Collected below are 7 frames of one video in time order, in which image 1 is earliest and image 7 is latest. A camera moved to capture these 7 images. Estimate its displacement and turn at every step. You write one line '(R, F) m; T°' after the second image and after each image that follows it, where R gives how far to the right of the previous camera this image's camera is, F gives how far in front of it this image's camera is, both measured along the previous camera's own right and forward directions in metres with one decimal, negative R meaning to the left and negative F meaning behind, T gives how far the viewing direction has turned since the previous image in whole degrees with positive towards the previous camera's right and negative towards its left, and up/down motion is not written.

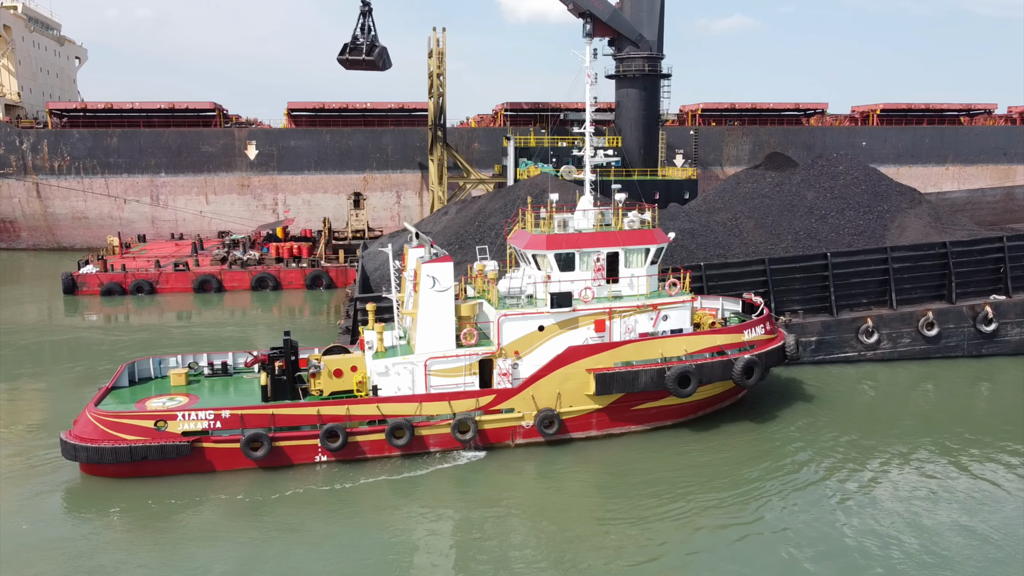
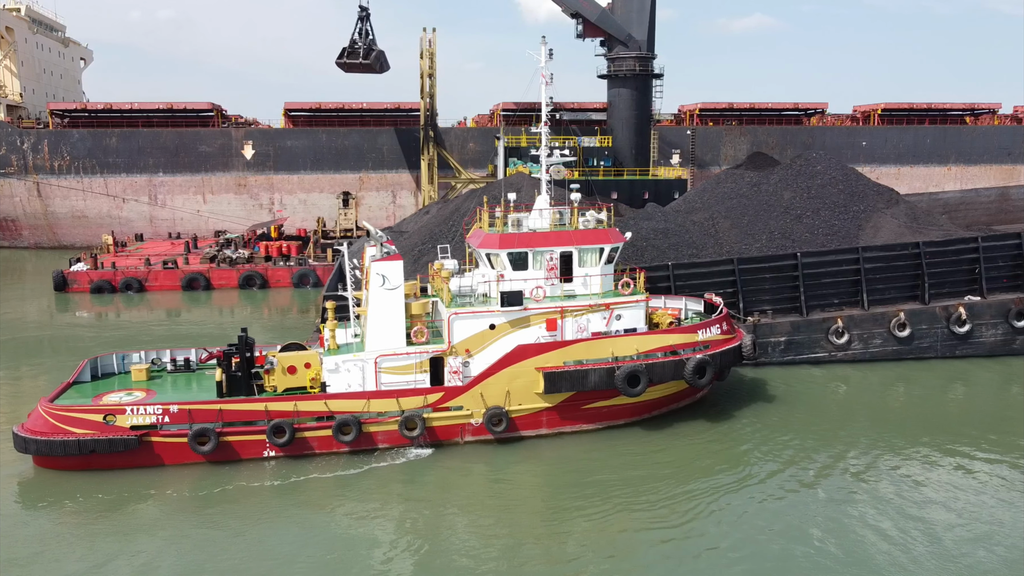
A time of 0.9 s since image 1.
(+0.9, -0.1) m; -1°
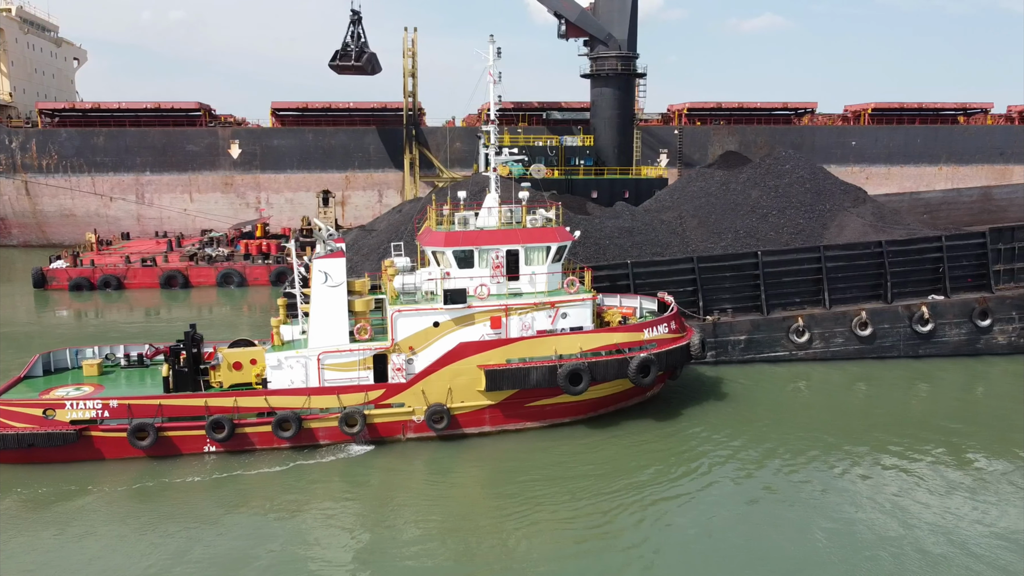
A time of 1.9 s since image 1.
(+0.9, 0.0) m; 0°
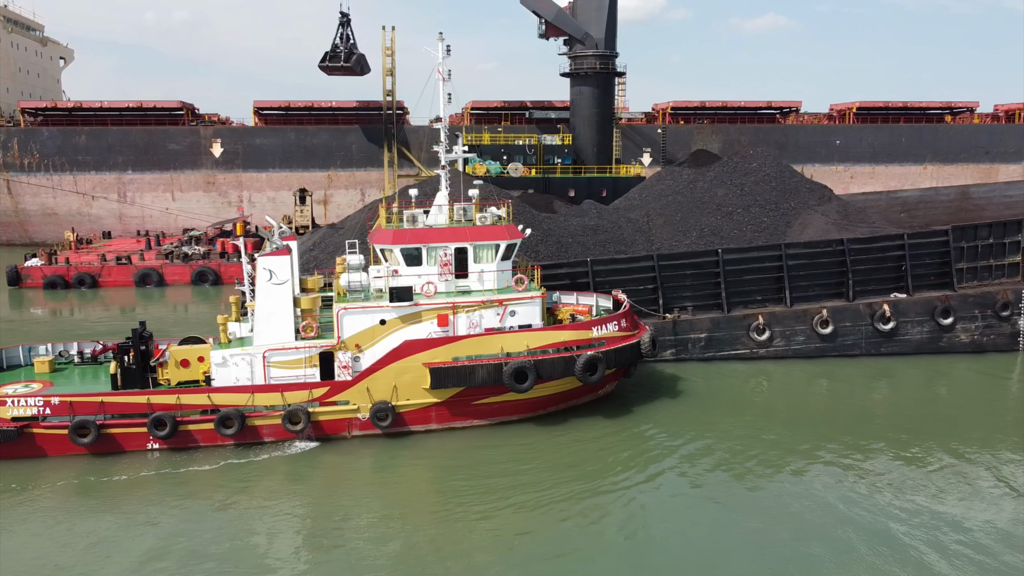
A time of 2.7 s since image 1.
(+0.8, 0.0) m; 0°
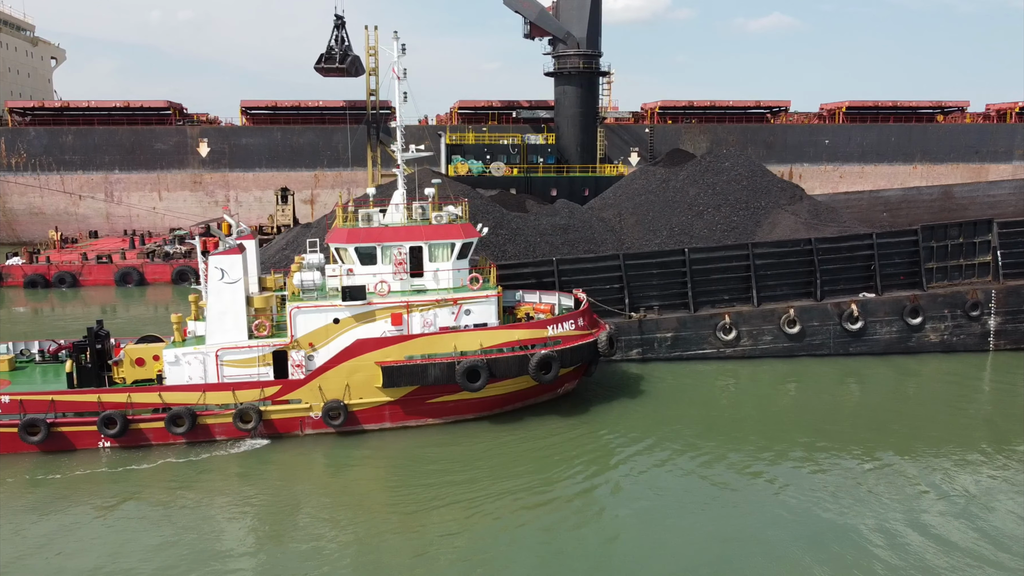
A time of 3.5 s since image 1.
(+0.7, 0.0) m; 0°
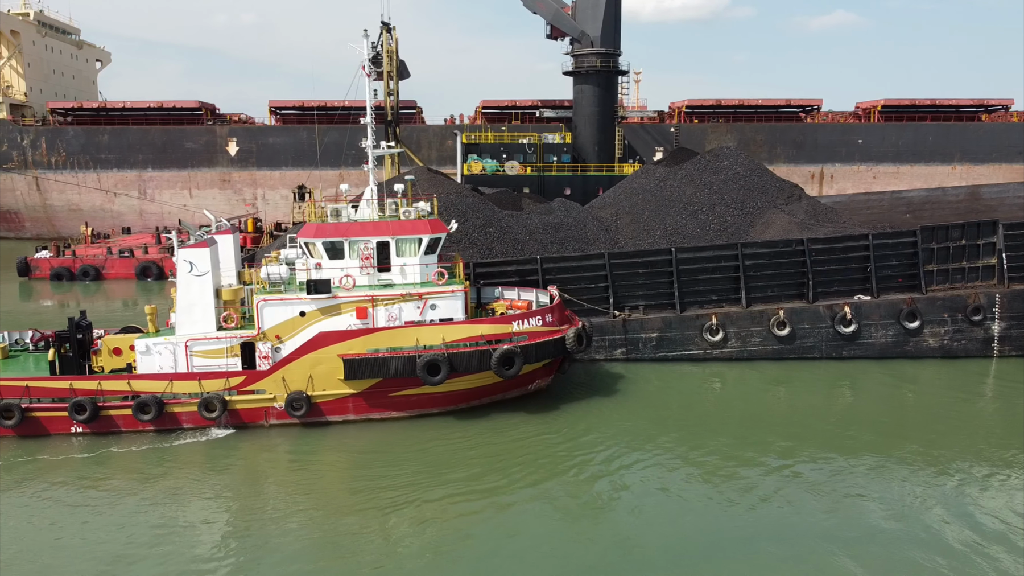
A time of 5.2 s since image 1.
(+1.2, 0.0) m; -4°
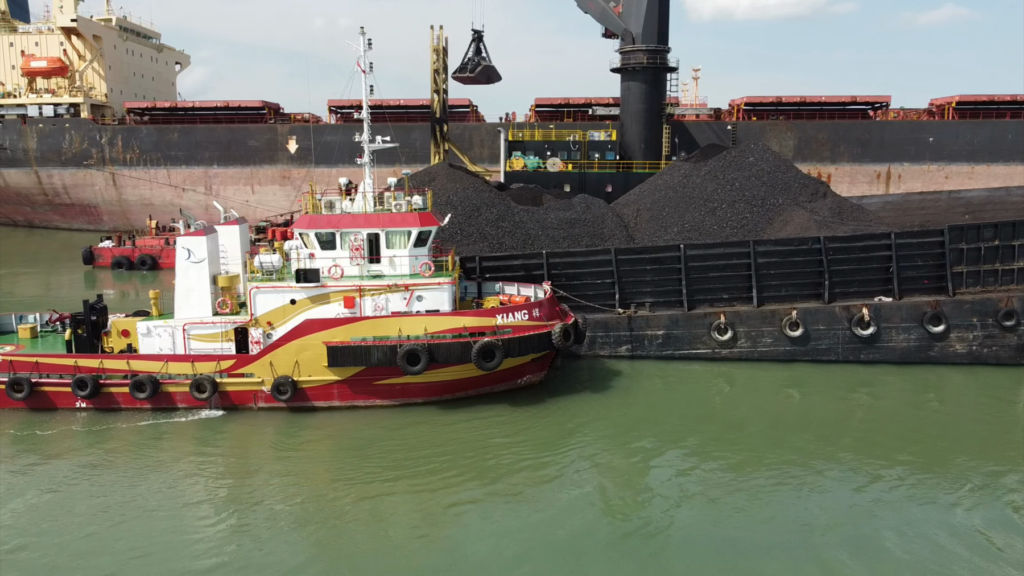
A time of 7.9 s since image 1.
(+1.4, +0.1) m; -6°
